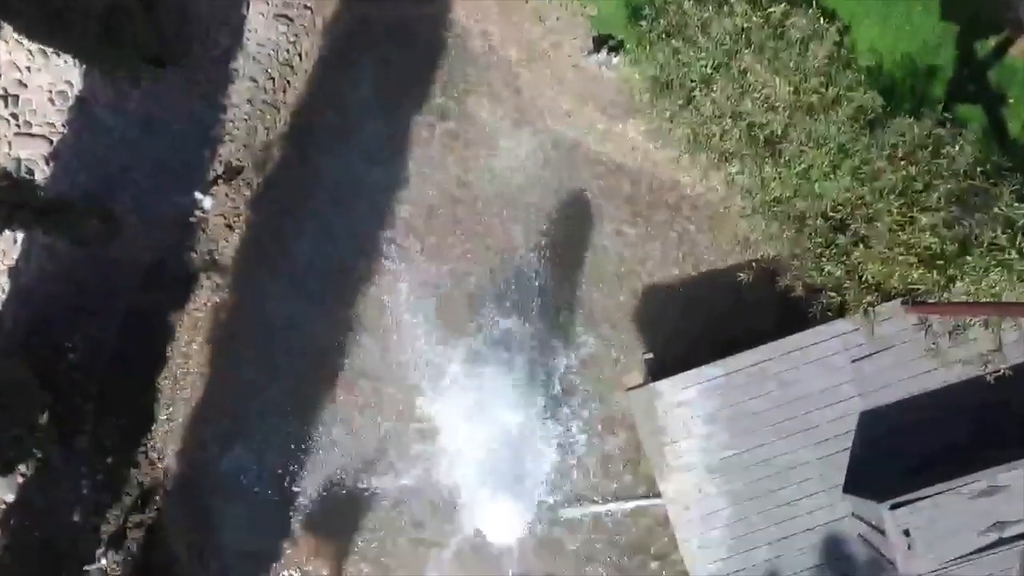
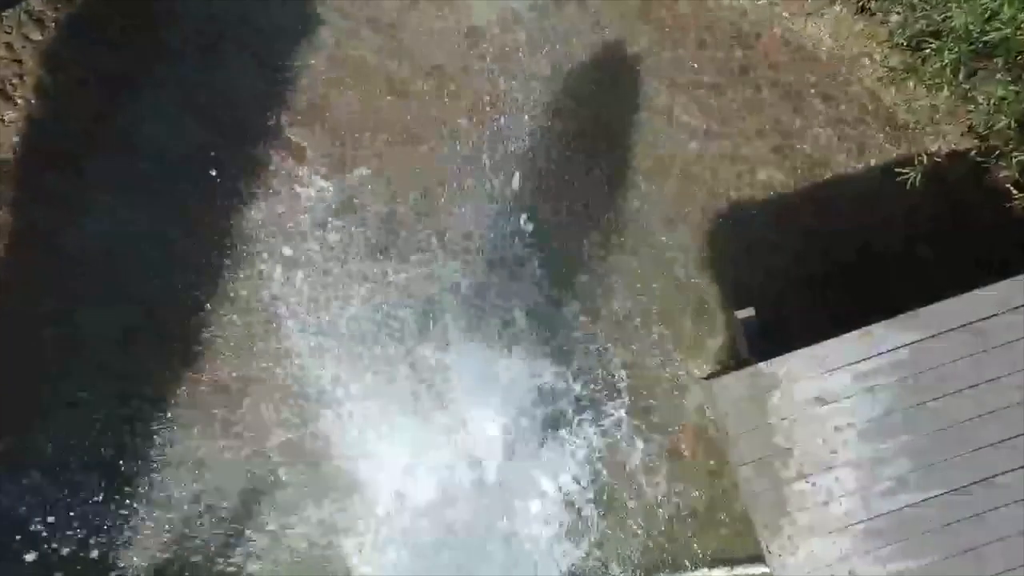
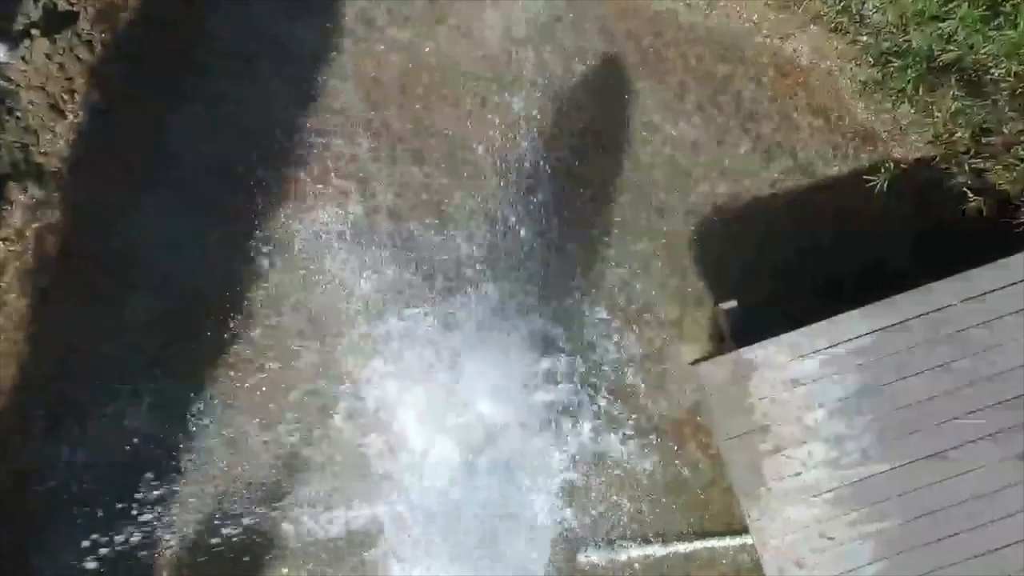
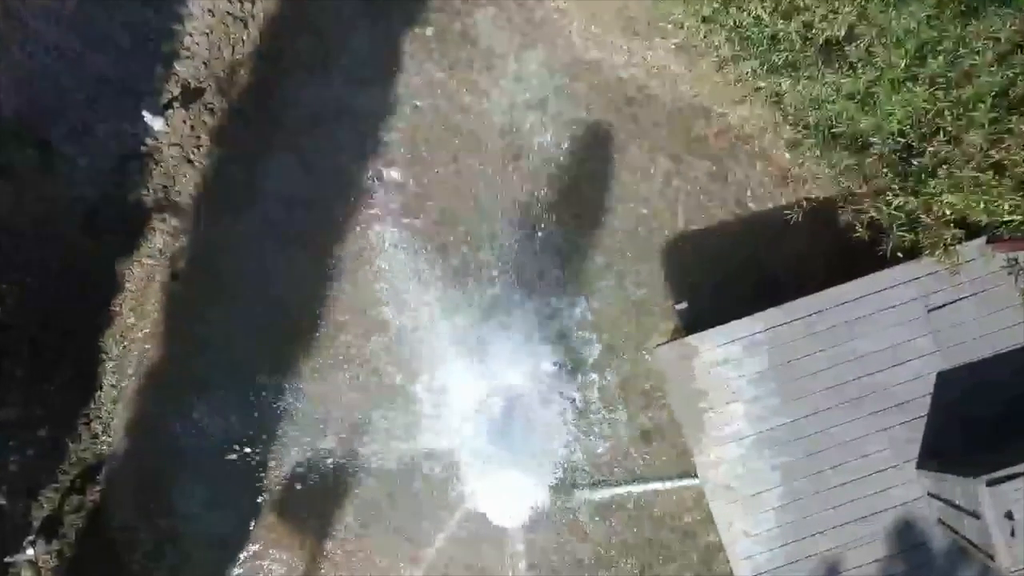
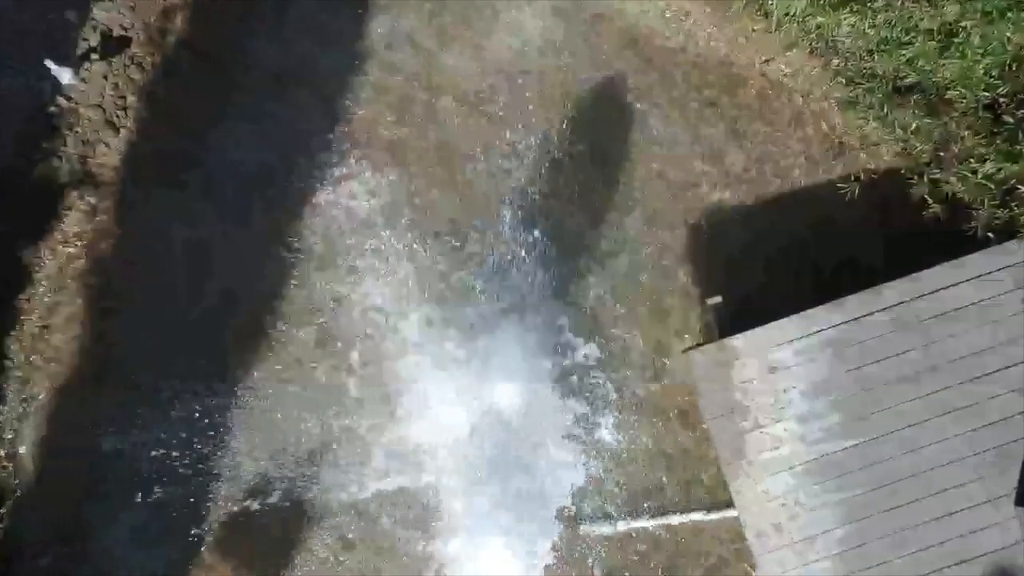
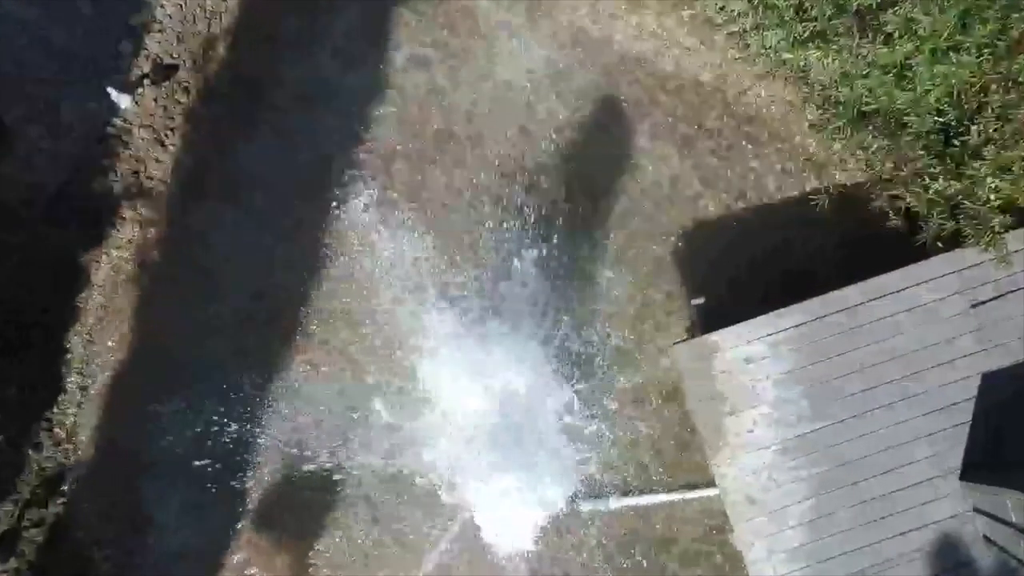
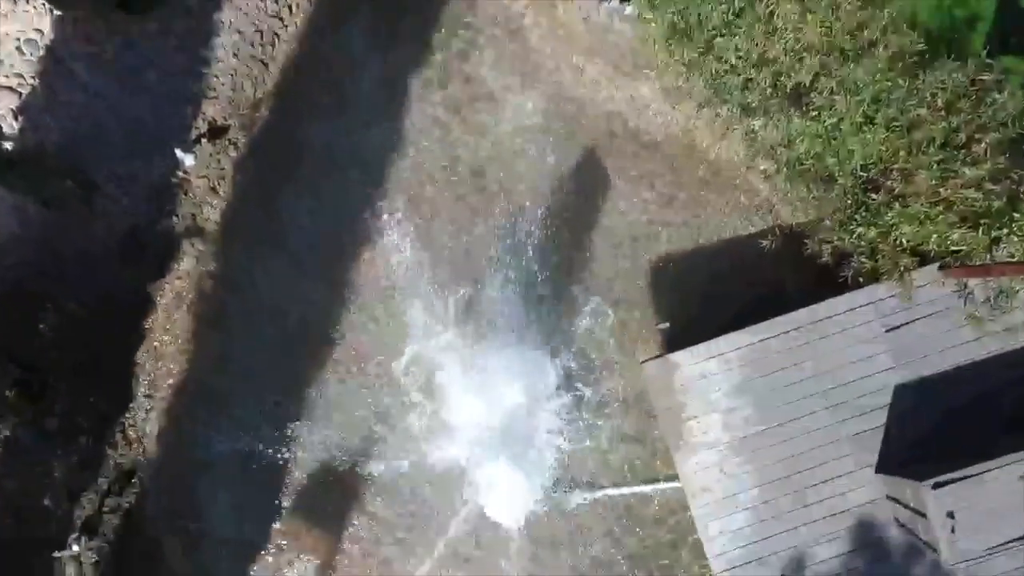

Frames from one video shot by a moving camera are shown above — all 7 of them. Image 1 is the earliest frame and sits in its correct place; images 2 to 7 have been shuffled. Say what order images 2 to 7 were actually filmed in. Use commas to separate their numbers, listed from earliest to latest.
7, 4, 6, 5, 3, 2
